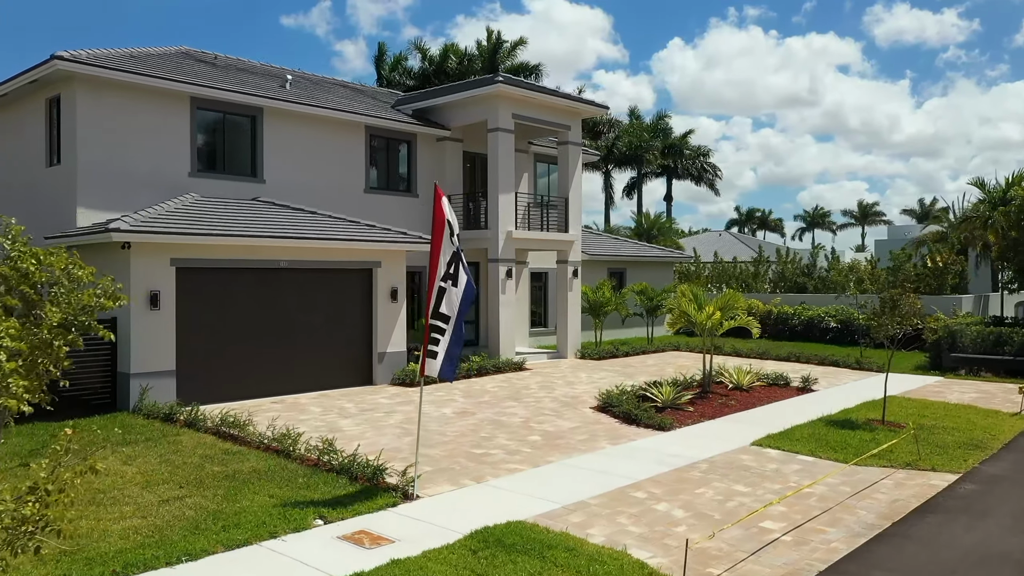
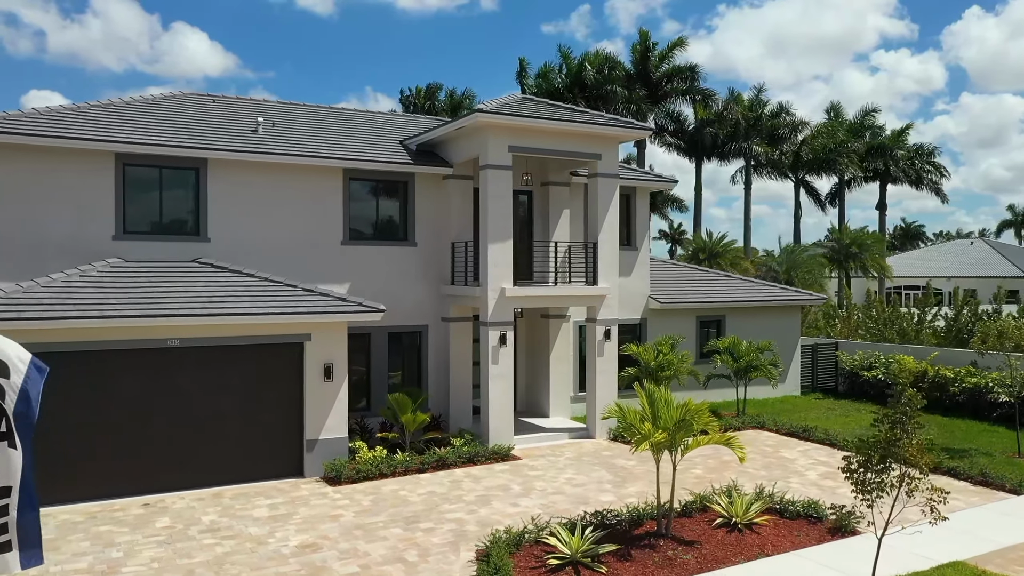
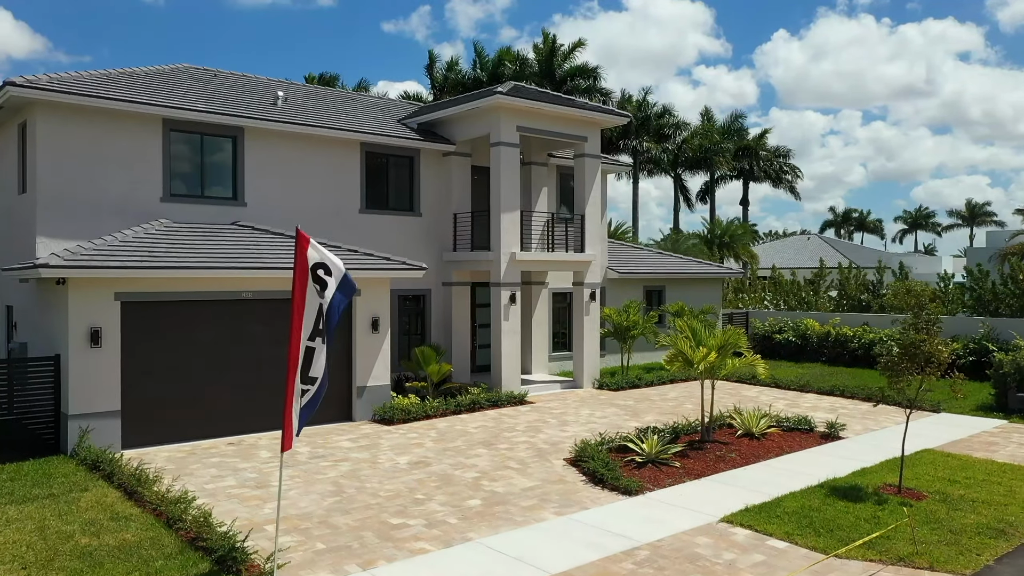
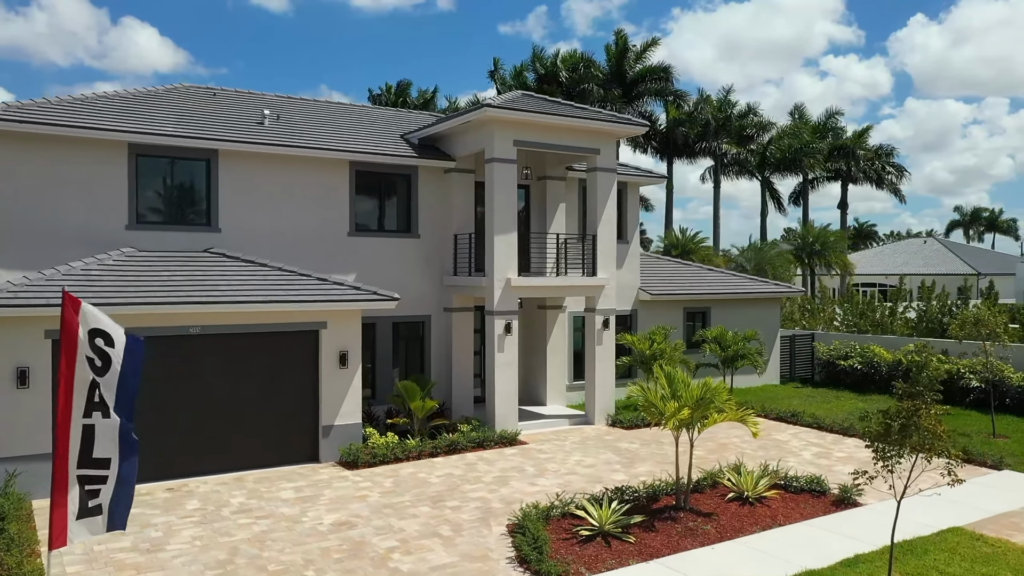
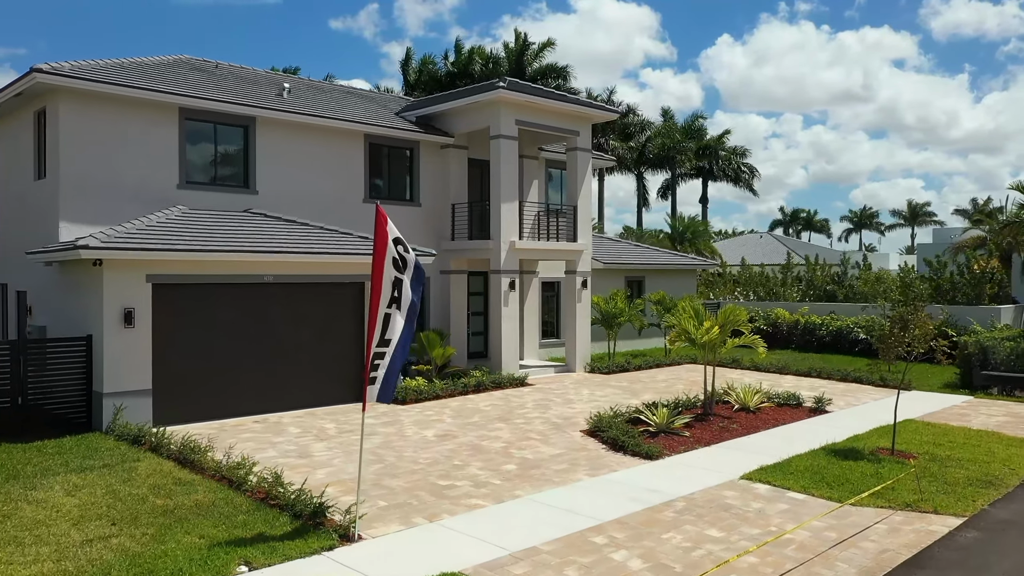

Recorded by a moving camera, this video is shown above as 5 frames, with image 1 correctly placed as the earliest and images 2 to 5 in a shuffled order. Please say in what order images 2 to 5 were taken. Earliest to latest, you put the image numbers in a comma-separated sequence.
5, 3, 4, 2
